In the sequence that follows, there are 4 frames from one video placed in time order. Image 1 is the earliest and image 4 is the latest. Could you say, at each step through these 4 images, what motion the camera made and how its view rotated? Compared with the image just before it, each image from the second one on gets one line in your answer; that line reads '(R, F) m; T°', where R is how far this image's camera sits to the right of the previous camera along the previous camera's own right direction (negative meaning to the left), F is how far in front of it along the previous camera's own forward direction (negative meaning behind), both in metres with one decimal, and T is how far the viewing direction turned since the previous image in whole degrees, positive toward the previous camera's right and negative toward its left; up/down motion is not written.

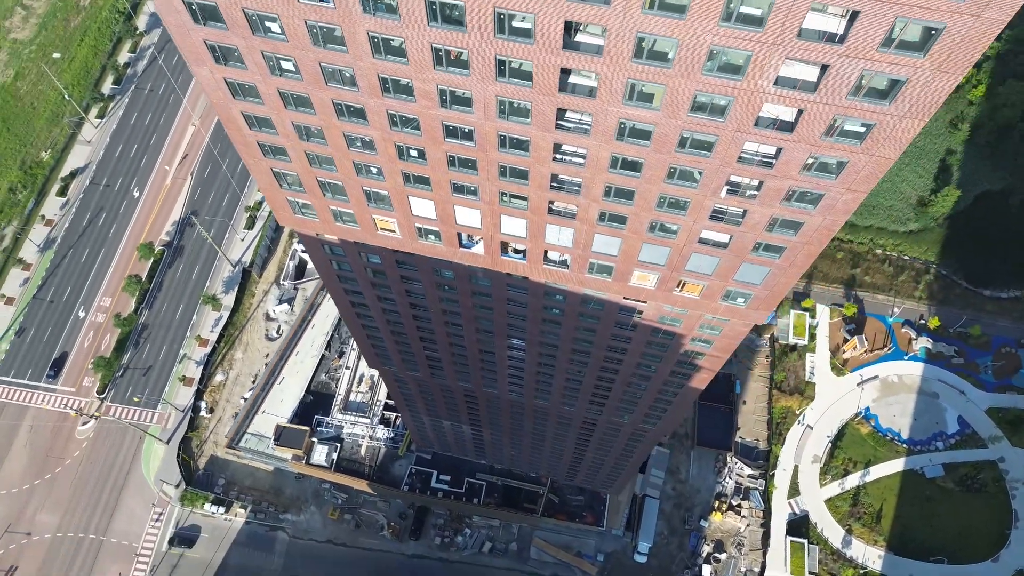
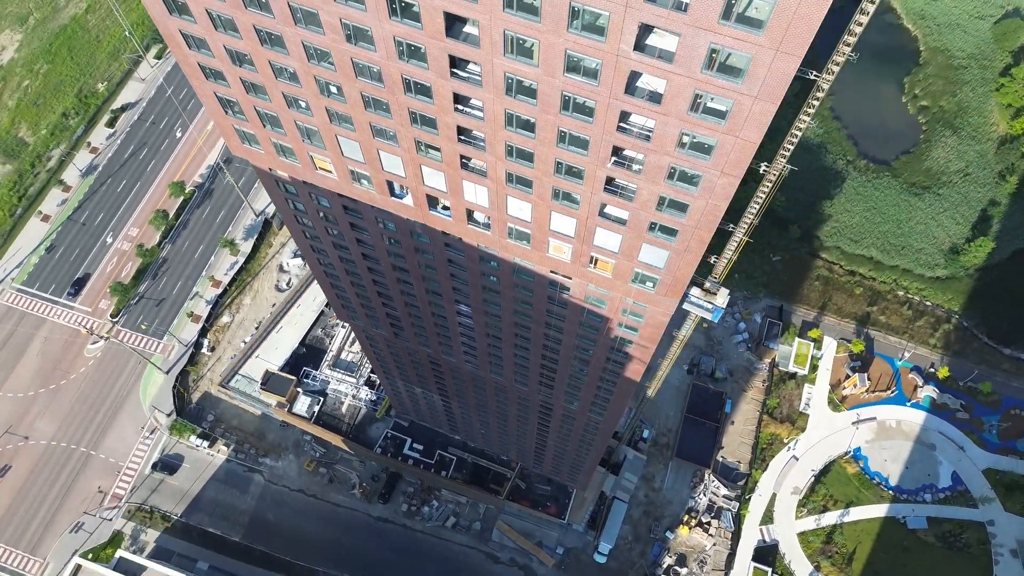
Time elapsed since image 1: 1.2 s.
(+7.5, -0.6) m; -4°
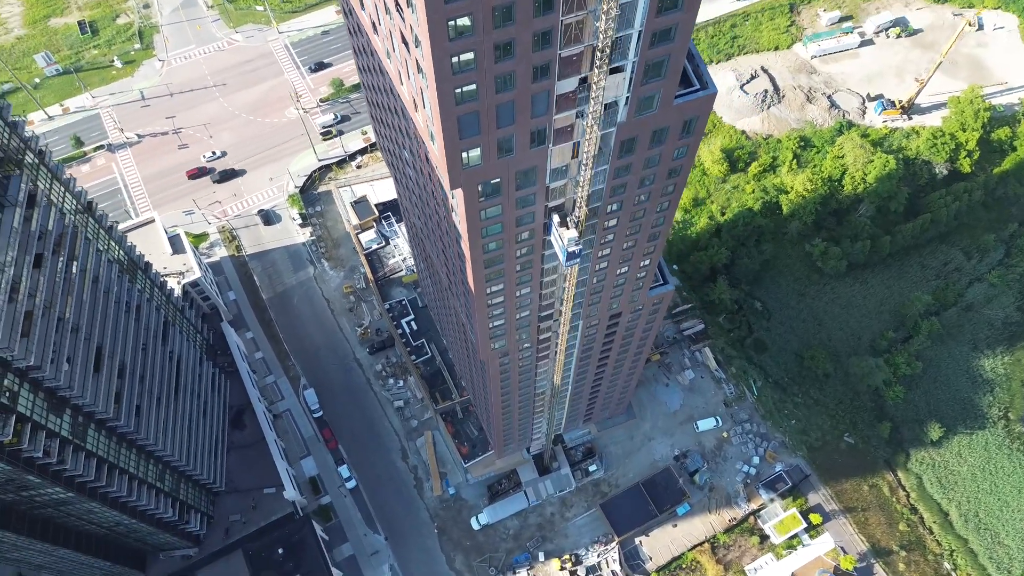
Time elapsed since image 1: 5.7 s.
(+29.7, -0.2) m; -18°
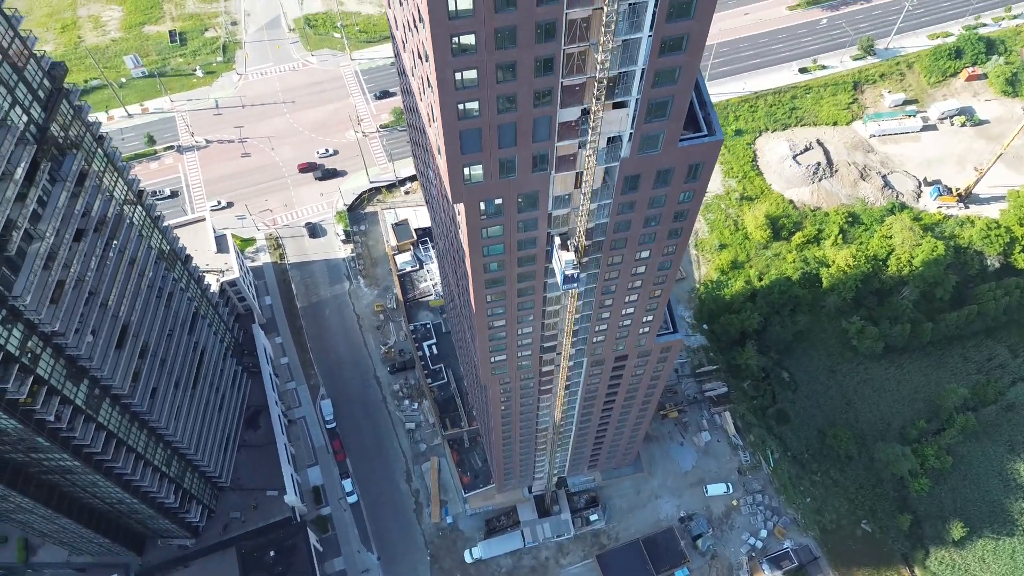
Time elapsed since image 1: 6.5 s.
(+4.2, -0.8) m; -4°
